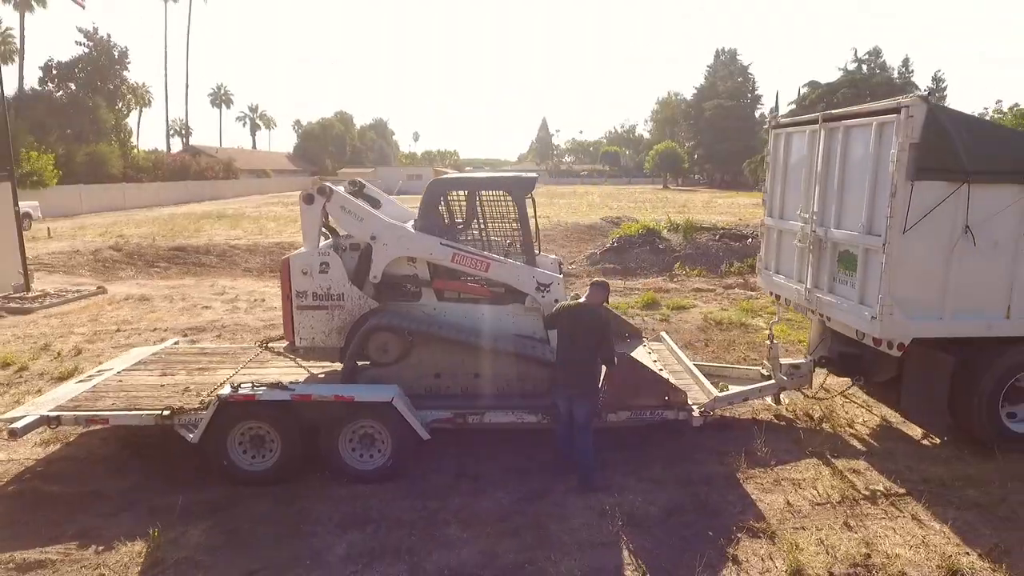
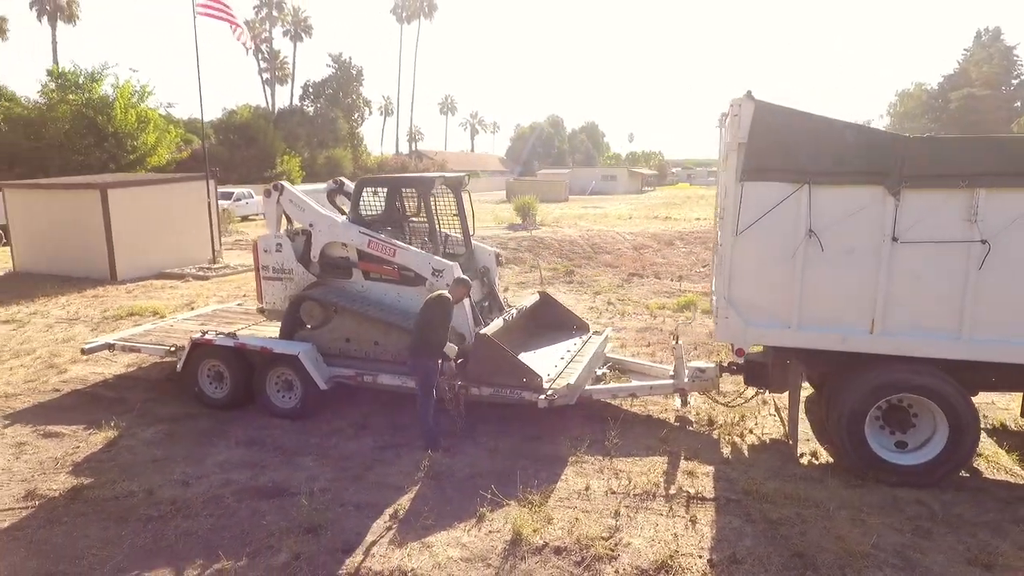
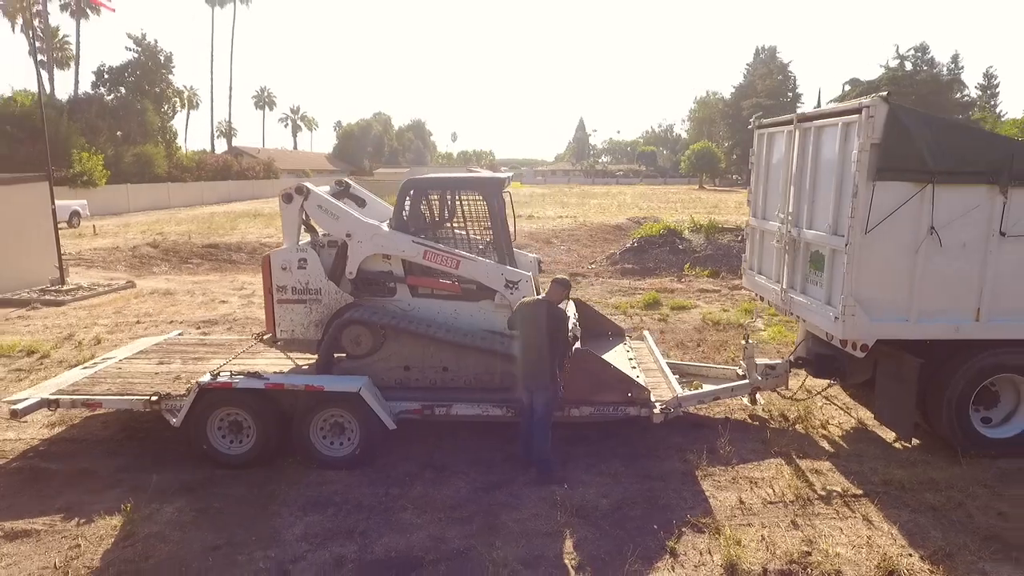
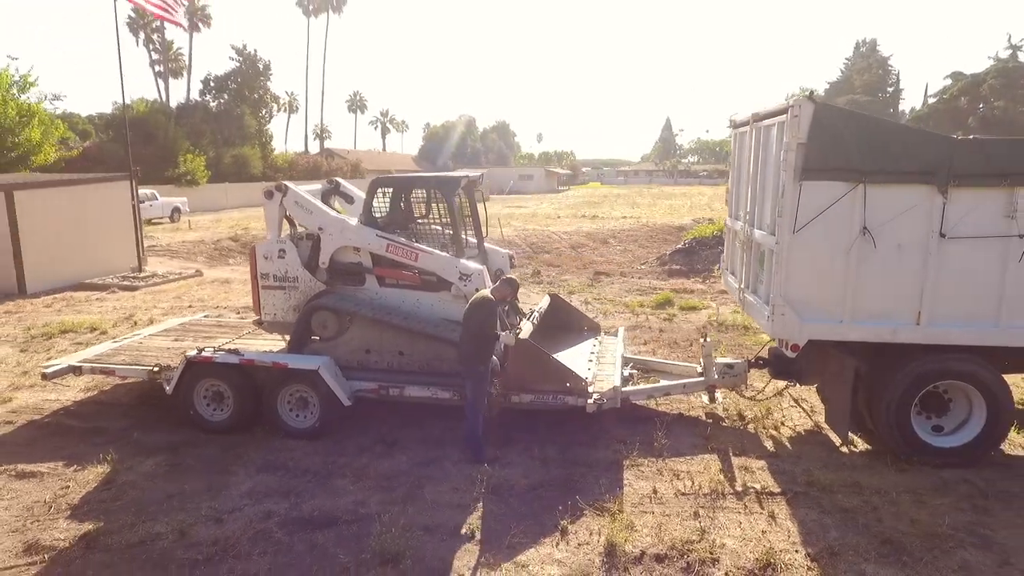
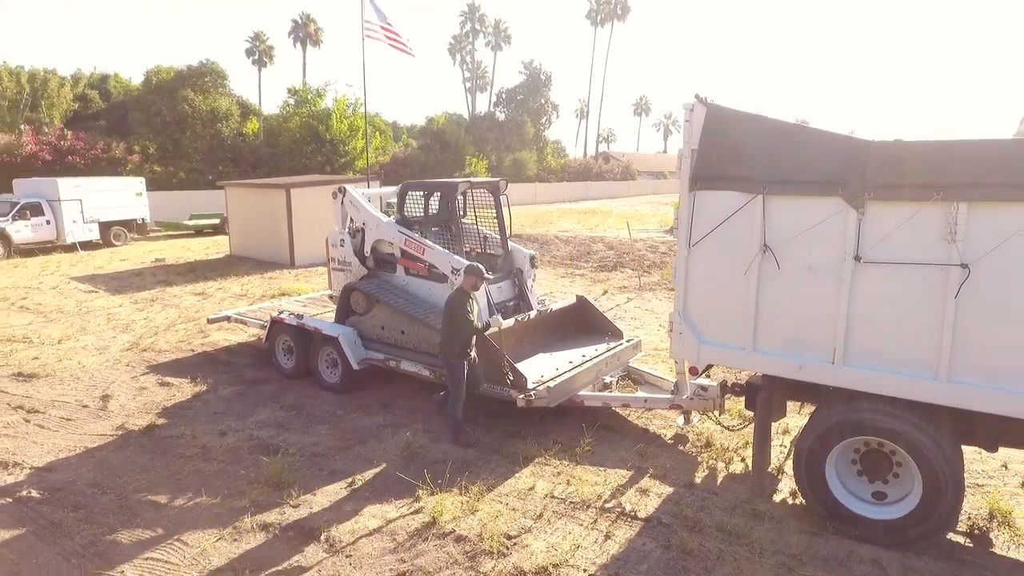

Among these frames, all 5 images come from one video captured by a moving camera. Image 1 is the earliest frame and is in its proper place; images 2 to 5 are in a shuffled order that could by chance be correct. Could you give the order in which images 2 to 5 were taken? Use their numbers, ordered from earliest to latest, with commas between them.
3, 4, 2, 5
